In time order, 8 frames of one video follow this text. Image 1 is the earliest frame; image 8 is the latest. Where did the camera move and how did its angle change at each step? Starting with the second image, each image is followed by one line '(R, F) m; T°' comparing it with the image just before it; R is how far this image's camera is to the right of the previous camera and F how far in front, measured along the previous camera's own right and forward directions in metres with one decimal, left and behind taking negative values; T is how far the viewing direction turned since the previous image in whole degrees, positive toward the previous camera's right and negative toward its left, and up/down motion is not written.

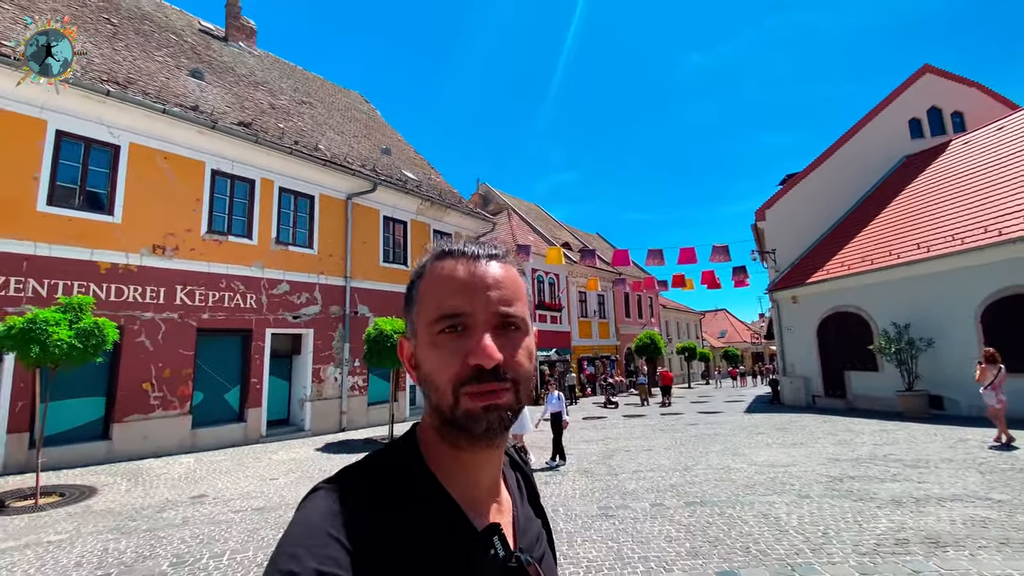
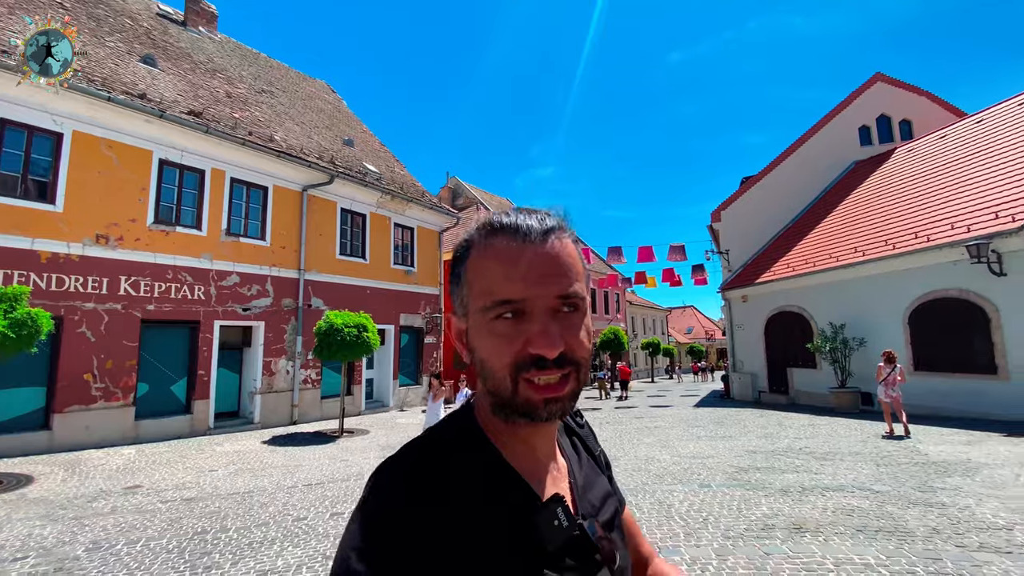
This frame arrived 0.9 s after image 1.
(+0.6, -0.2) m; +3°
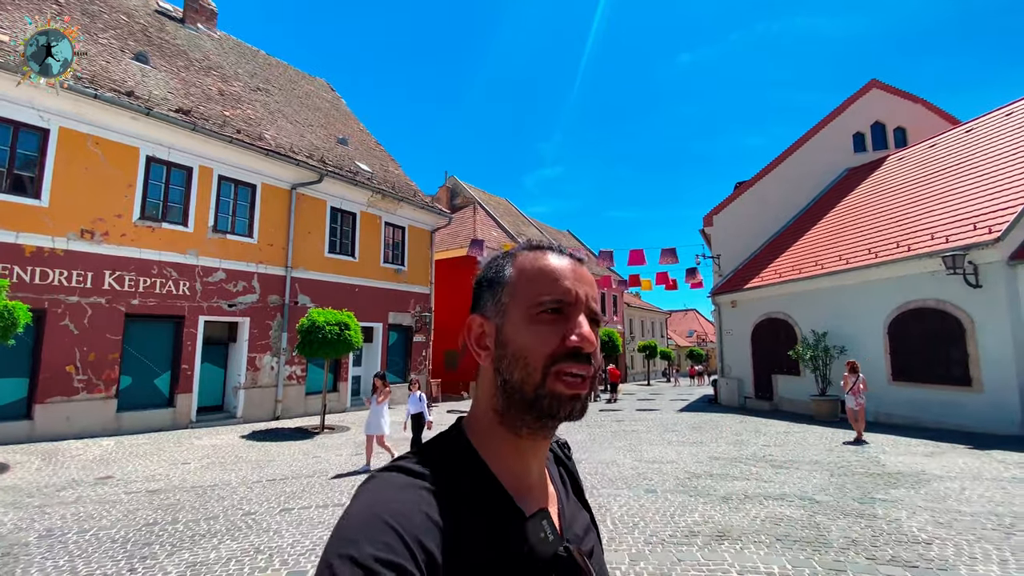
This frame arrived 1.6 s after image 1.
(+0.6, -0.1) m; -1°
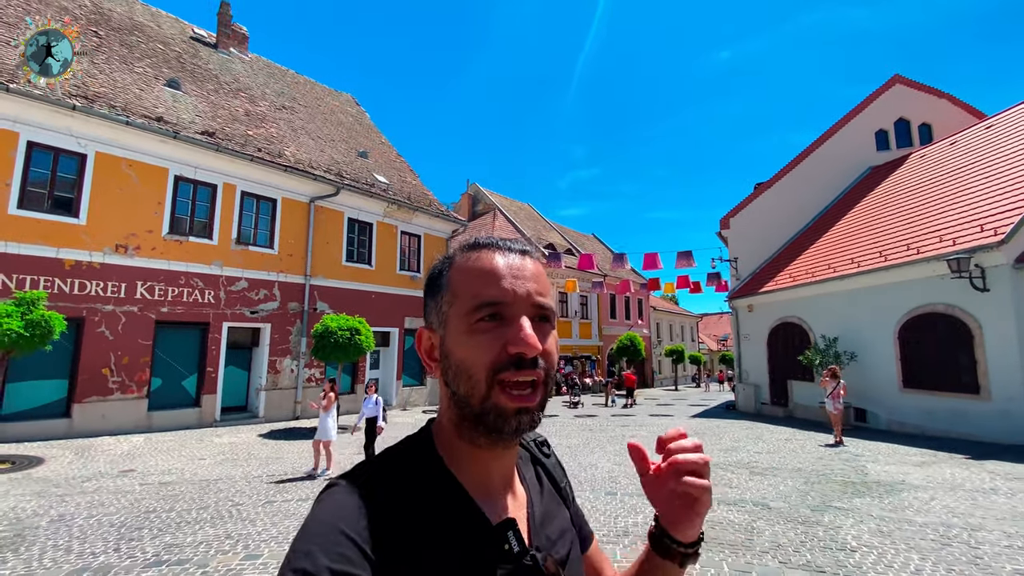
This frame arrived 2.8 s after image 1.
(+0.9, -0.3) m; -4°
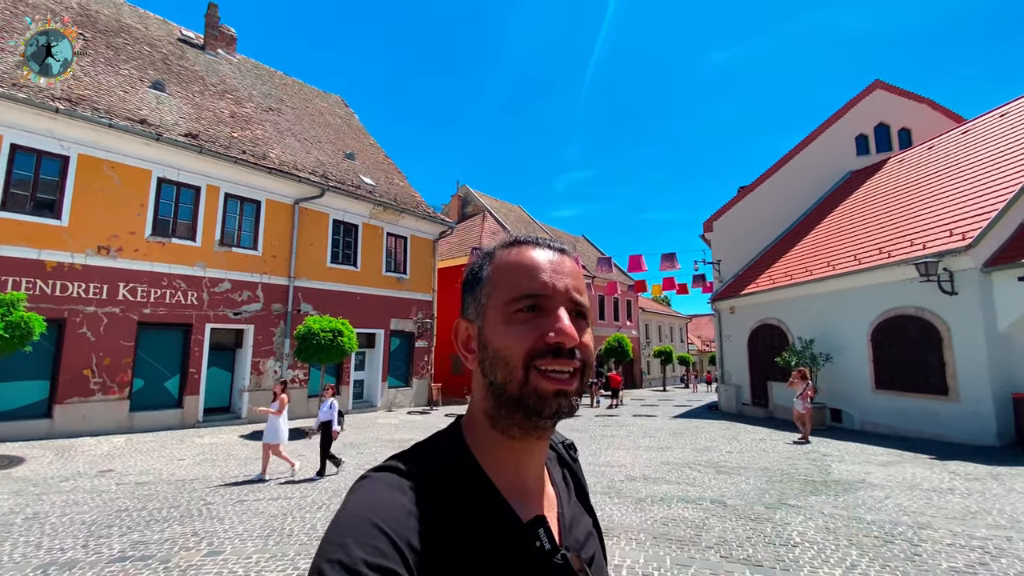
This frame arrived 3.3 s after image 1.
(+0.3, -0.1) m; +1°
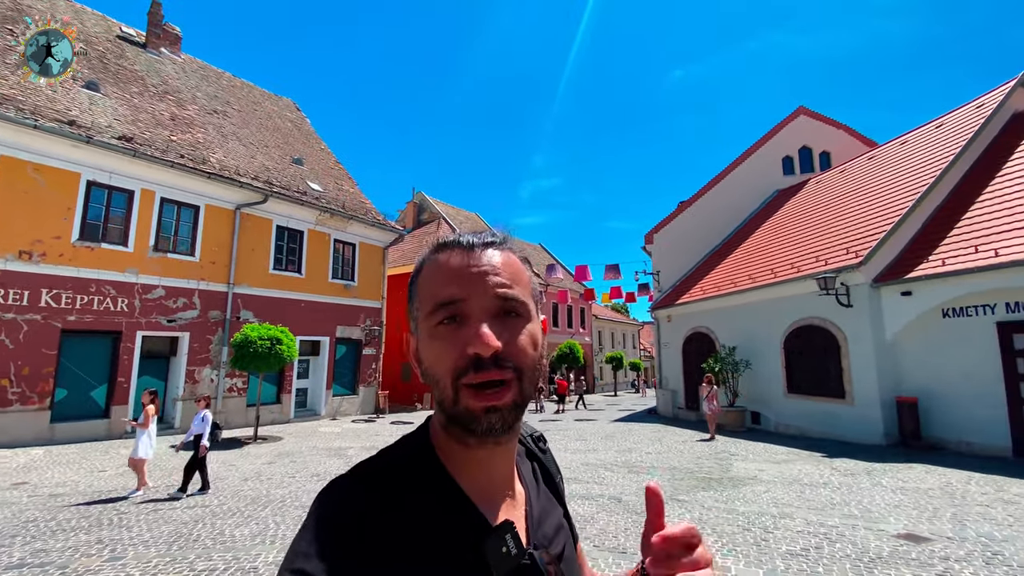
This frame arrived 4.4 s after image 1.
(+0.6, -0.4) m; +4°
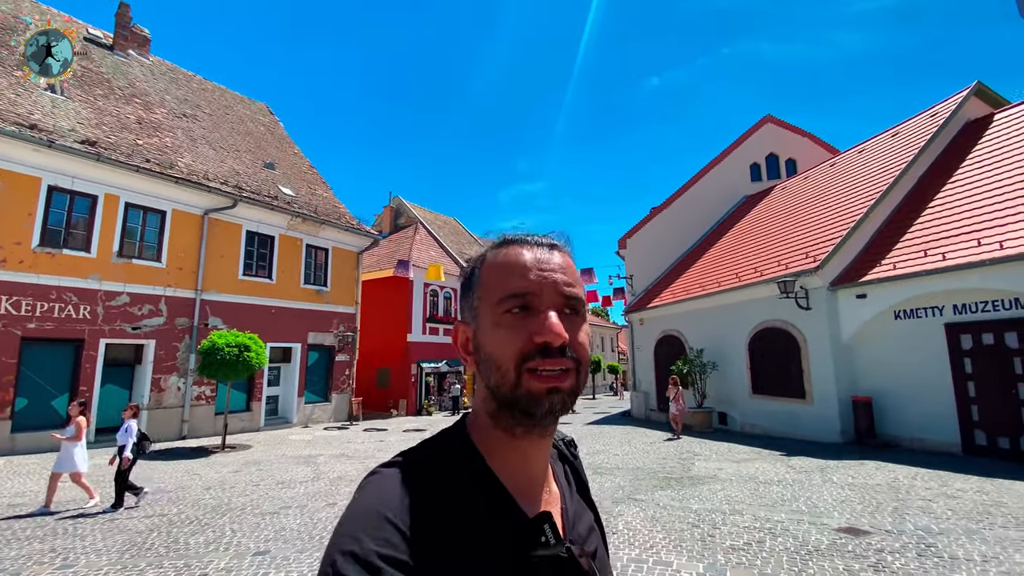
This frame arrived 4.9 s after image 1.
(+0.3, -0.1) m; +2°
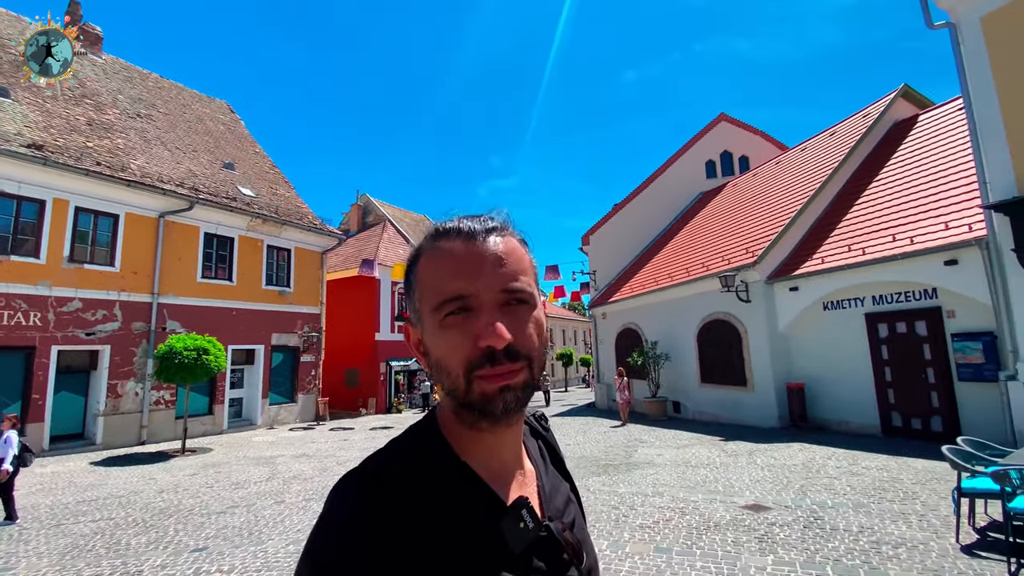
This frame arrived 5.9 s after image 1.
(+0.6, -0.3) m; +2°
